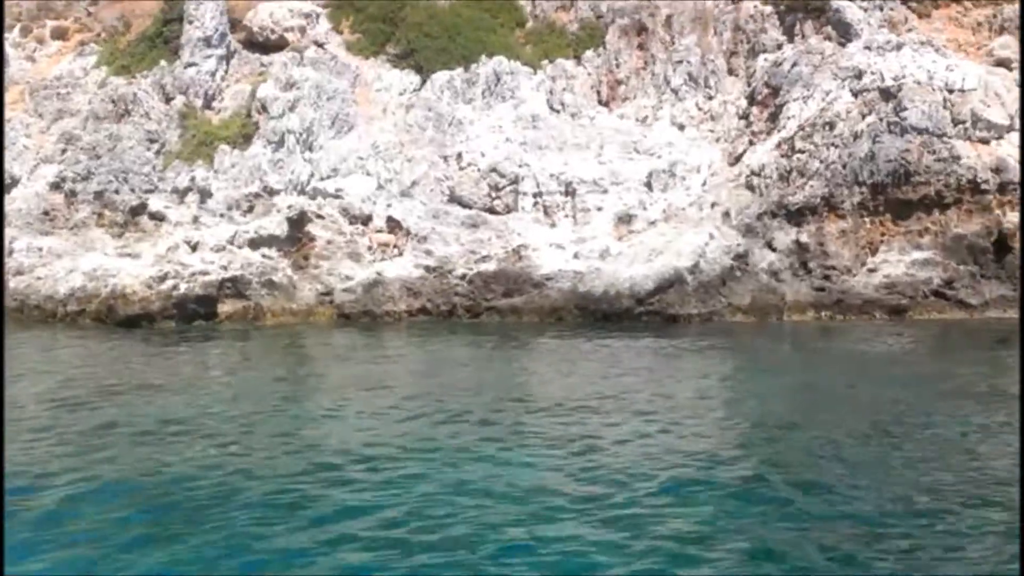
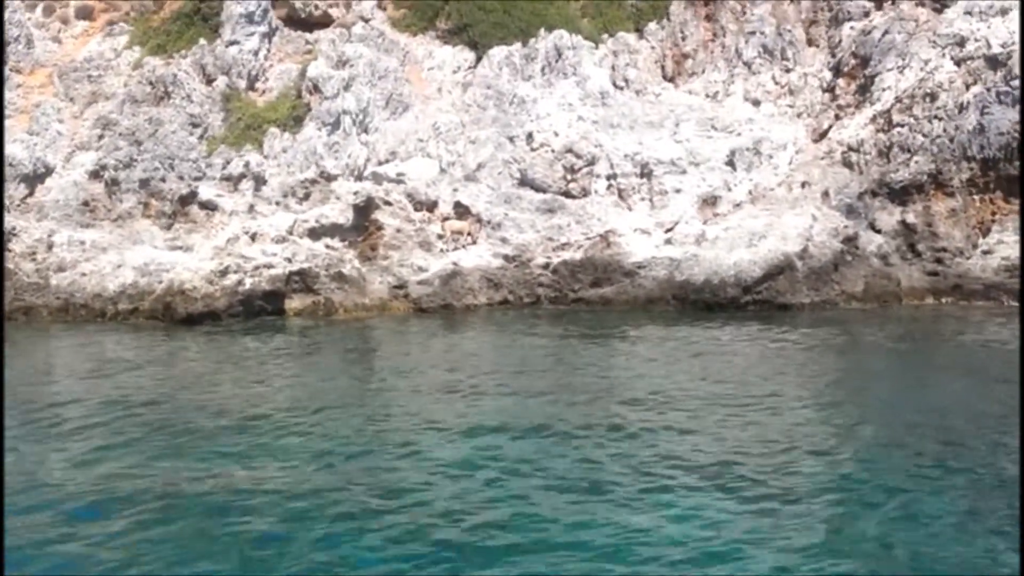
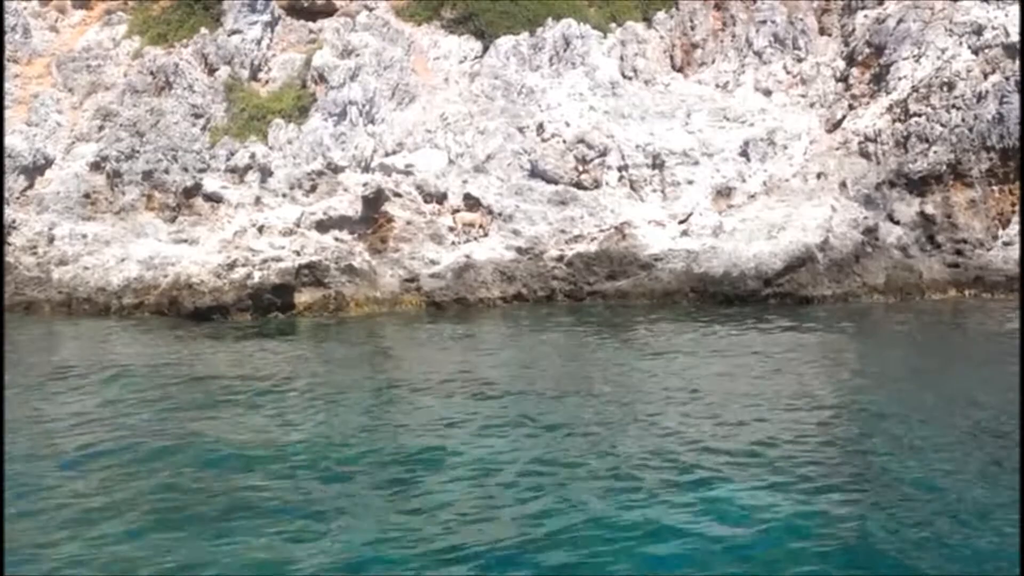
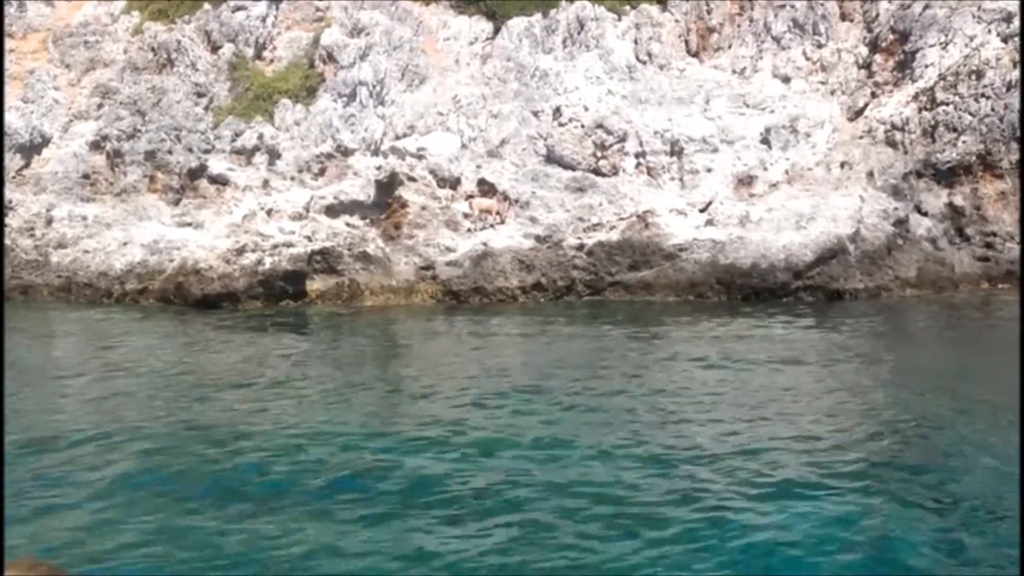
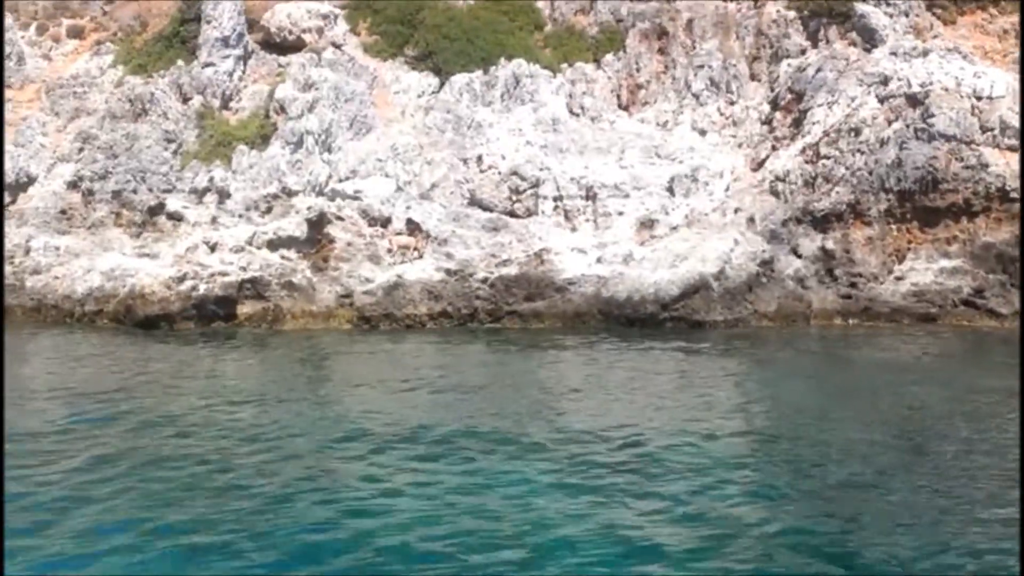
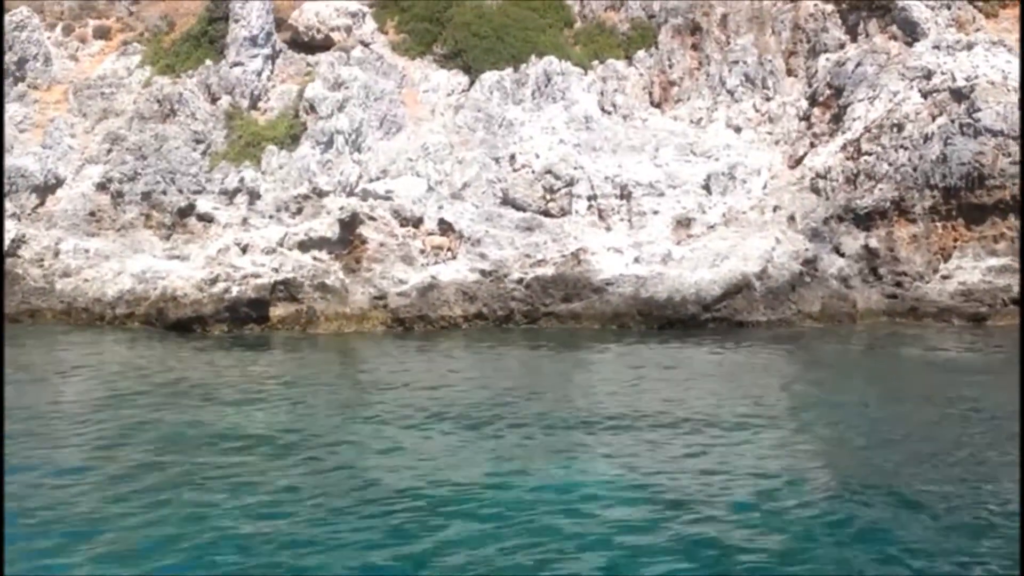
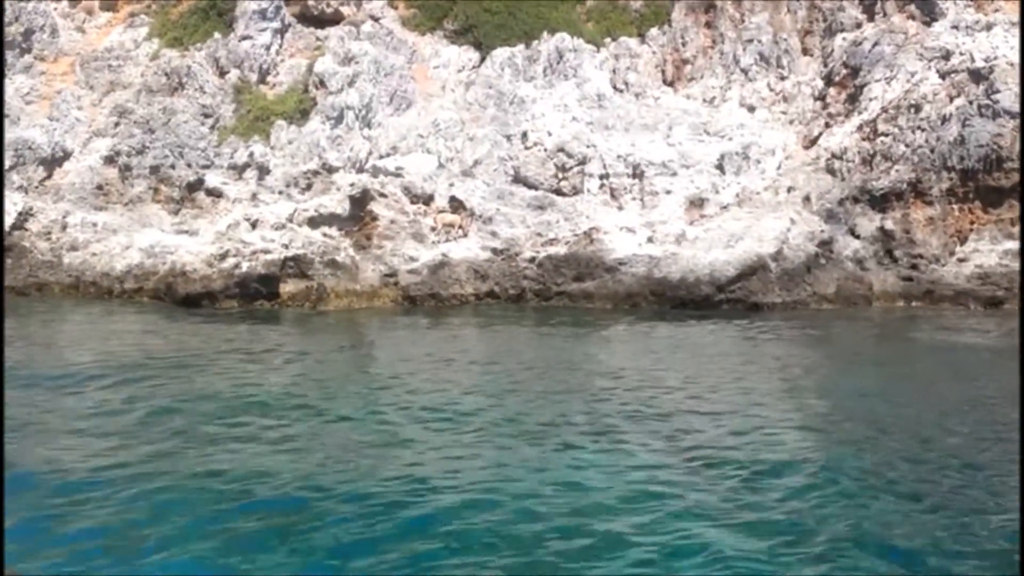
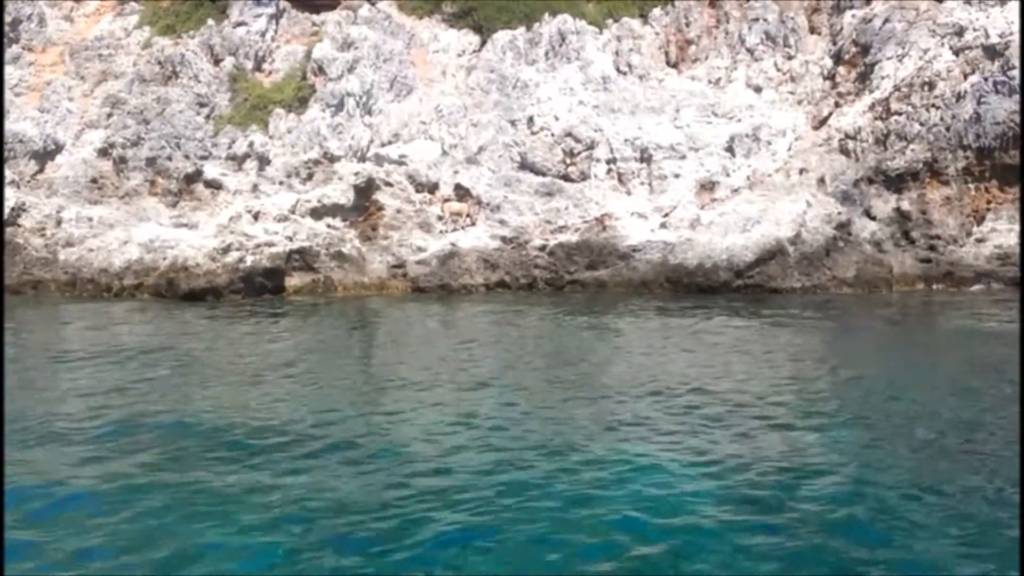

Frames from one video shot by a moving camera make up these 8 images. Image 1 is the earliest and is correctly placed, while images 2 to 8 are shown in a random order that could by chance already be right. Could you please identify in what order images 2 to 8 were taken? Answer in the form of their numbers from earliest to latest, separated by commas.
5, 6, 7, 8, 2, 3, 4
